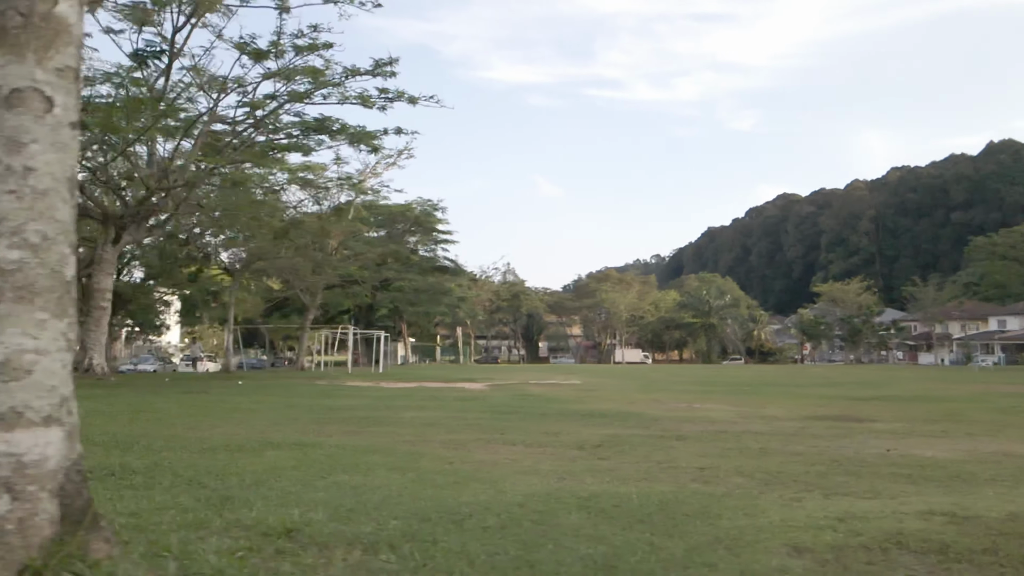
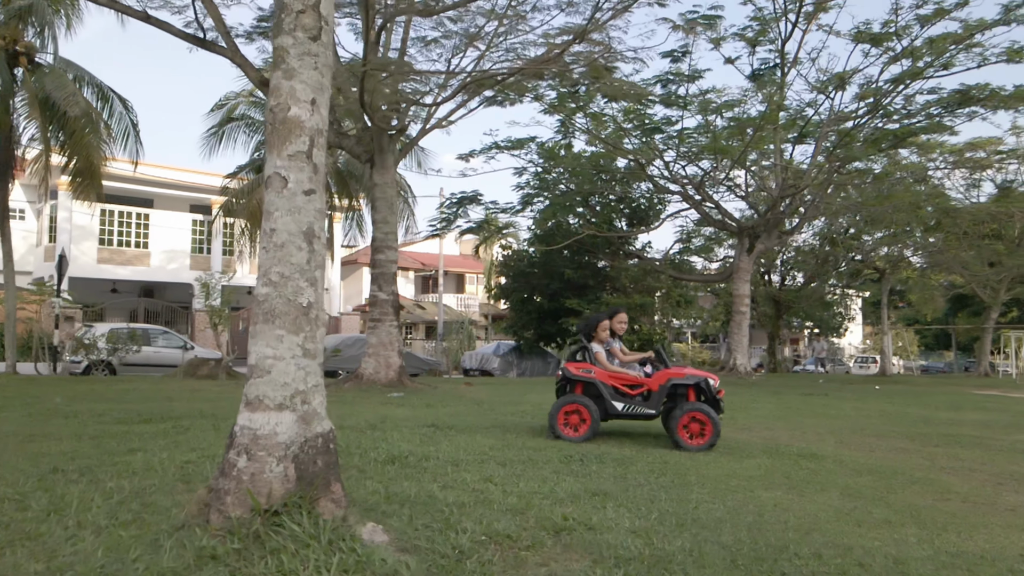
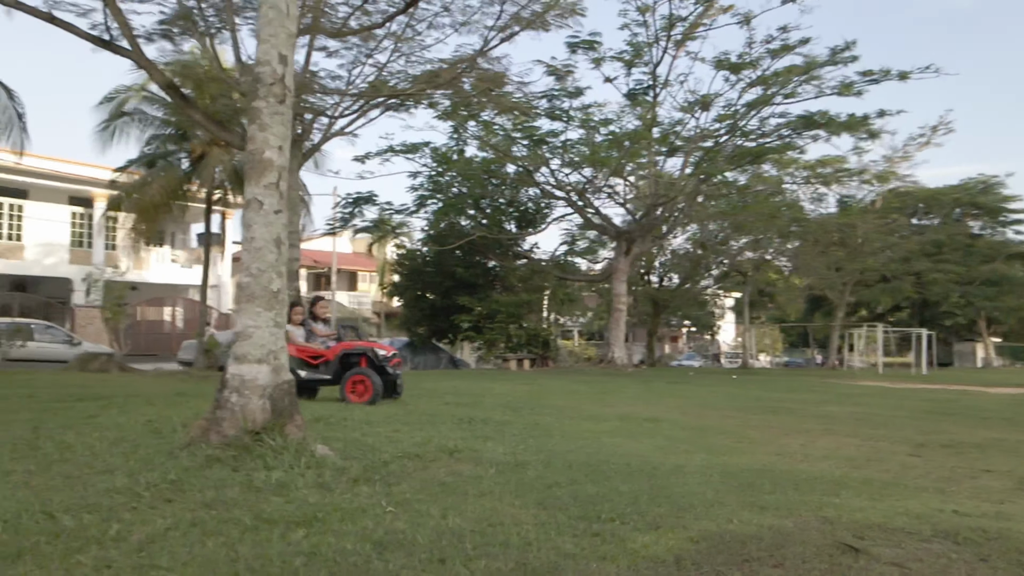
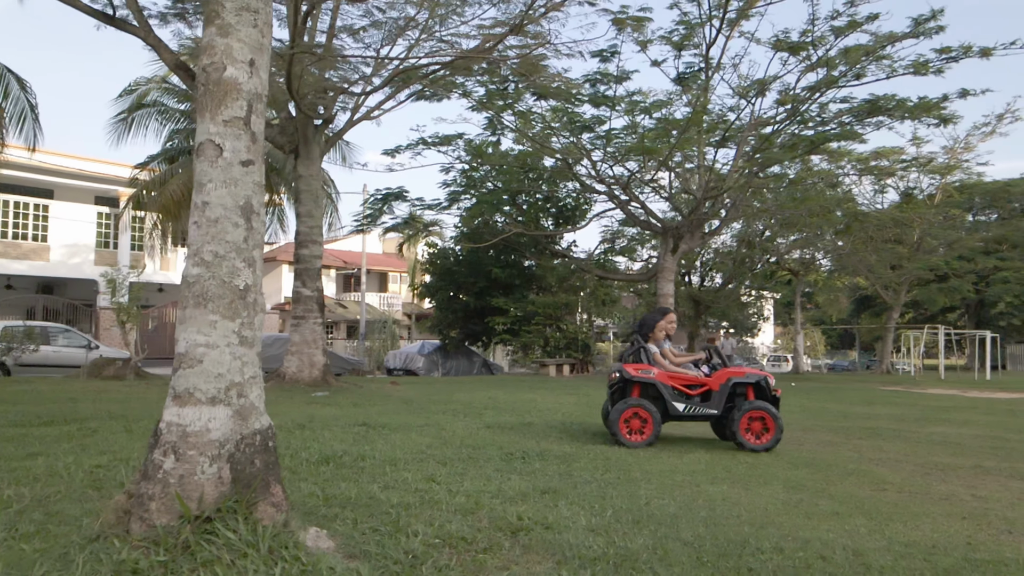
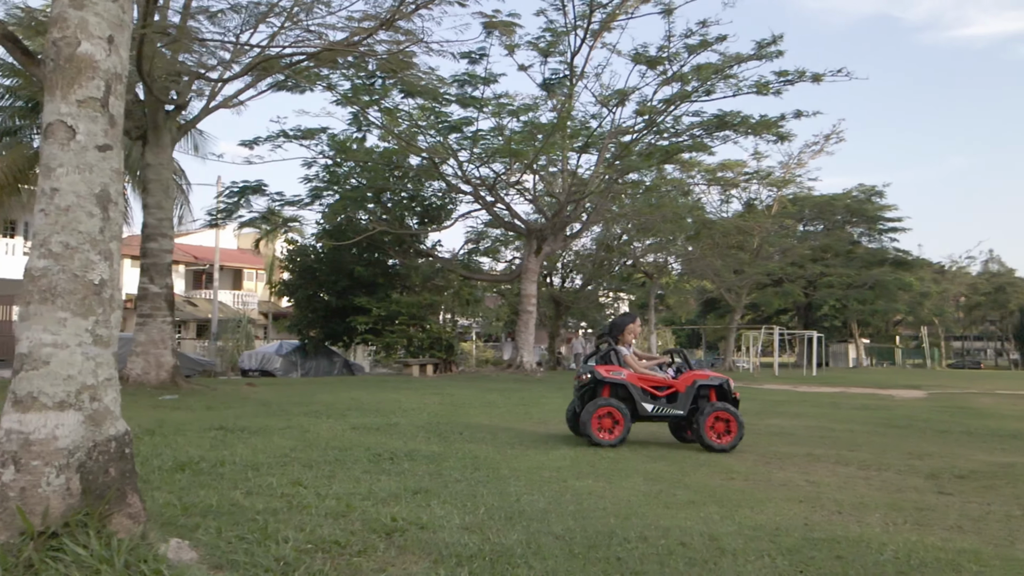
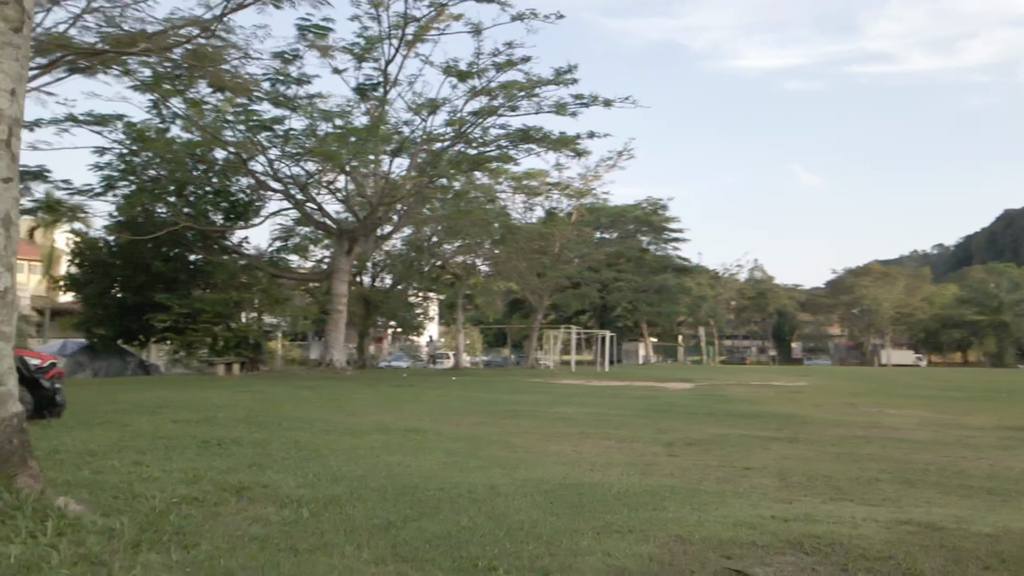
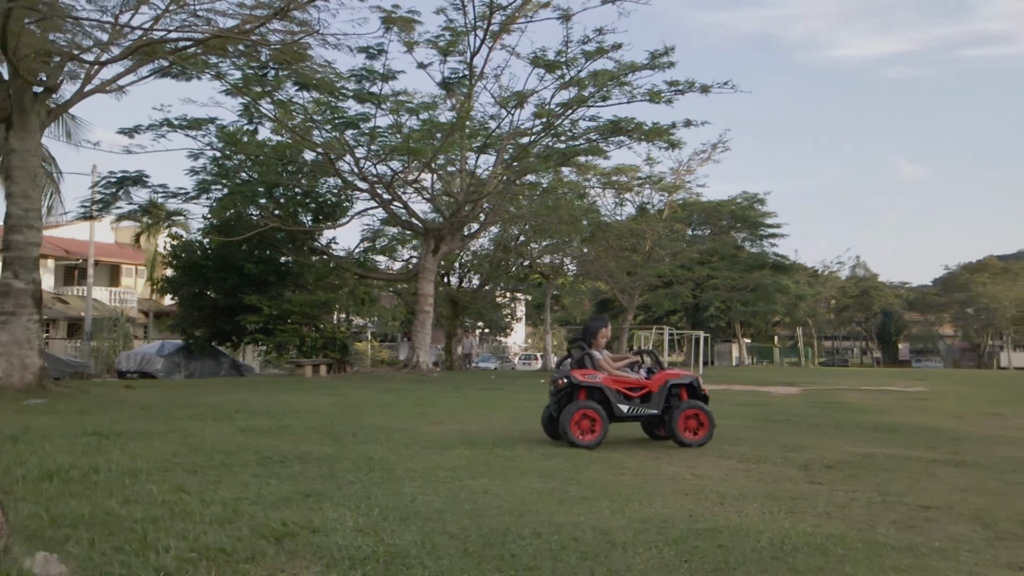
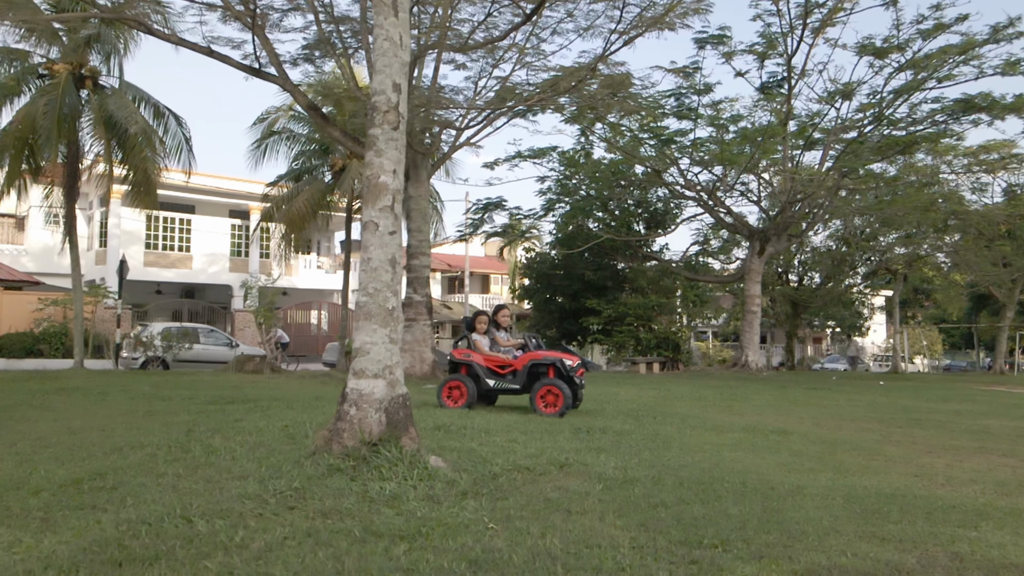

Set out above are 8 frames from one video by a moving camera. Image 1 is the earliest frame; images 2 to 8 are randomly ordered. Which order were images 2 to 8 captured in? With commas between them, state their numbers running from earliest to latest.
6, 3, 8, 2, 4, 5, 7
